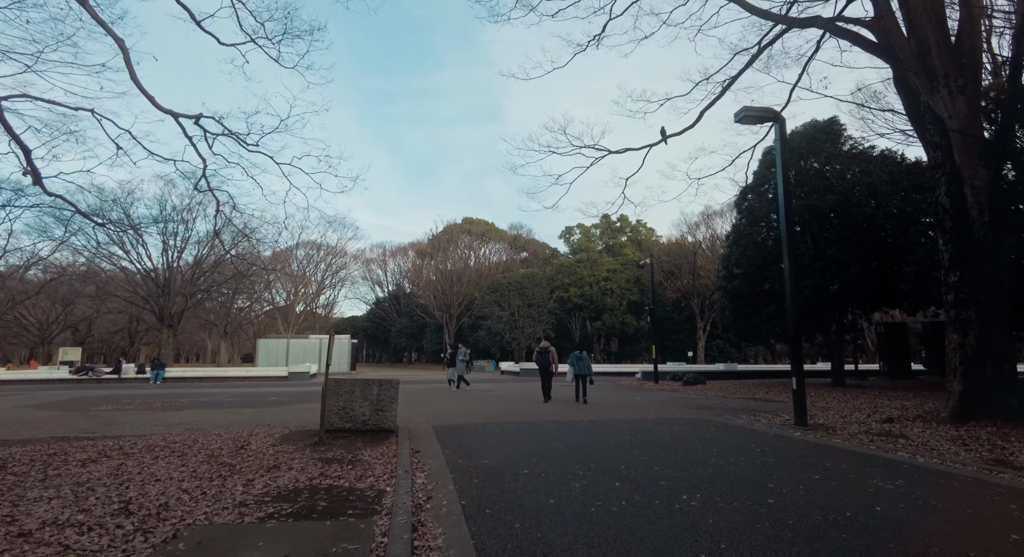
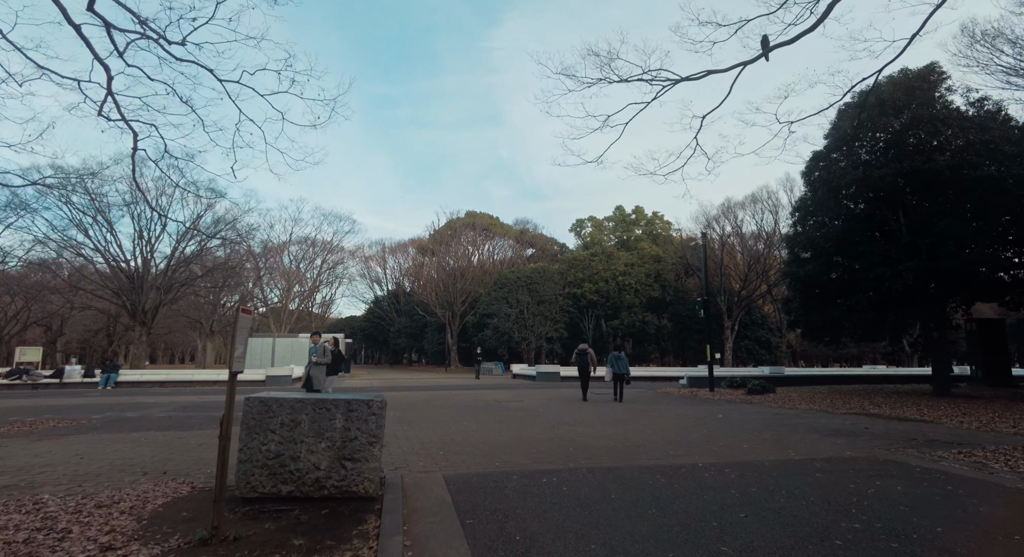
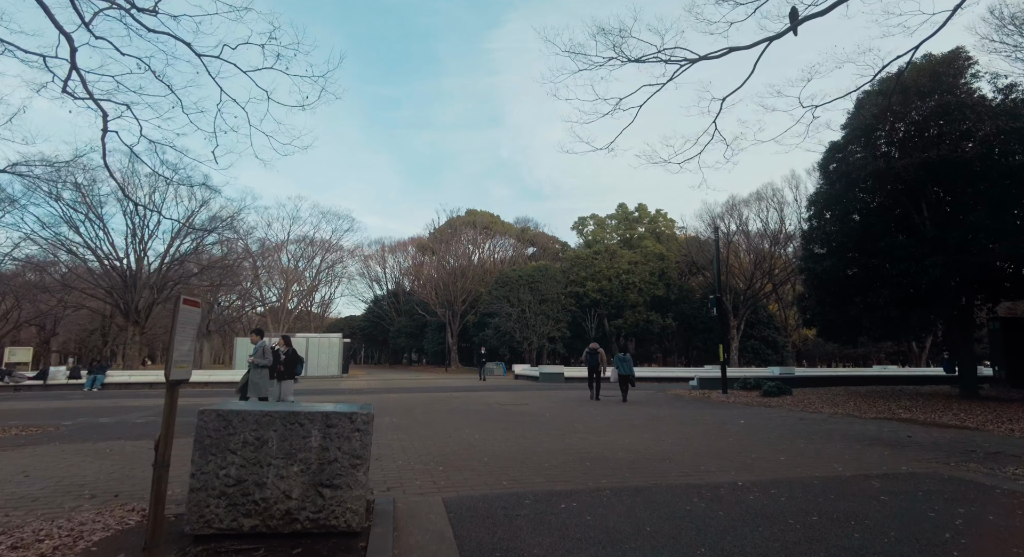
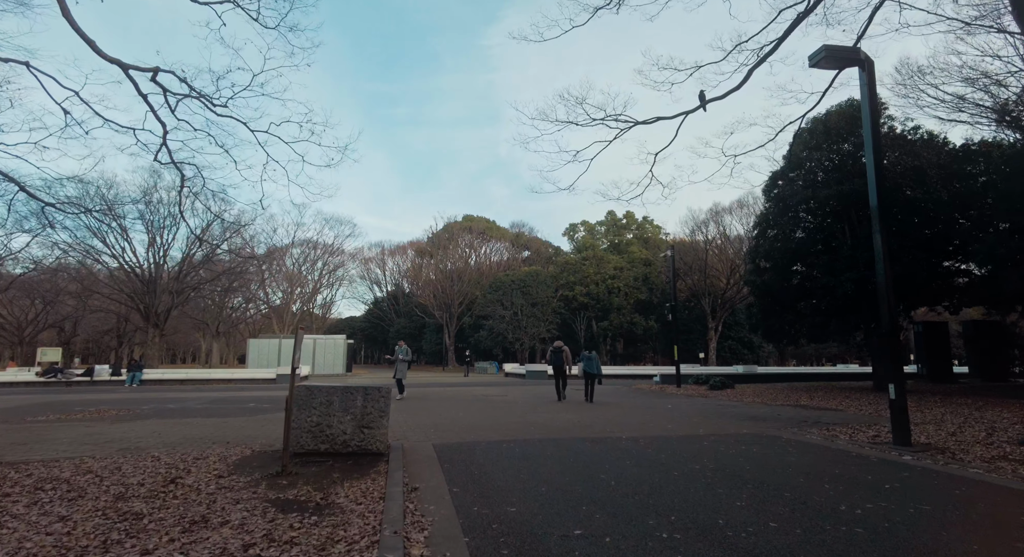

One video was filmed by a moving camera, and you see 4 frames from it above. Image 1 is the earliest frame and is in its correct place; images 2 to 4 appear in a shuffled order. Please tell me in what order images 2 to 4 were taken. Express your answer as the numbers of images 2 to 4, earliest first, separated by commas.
4, 2, 3
